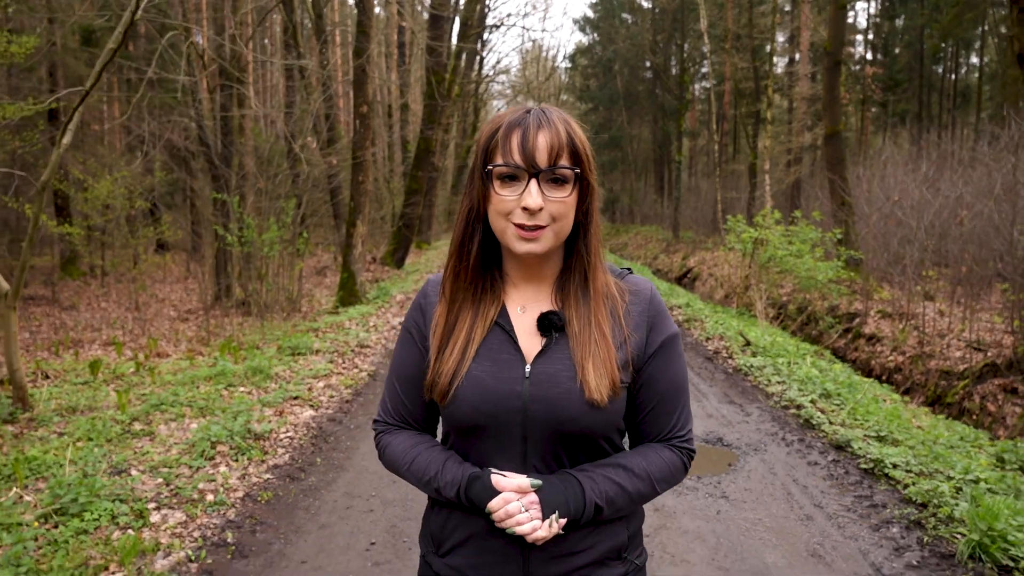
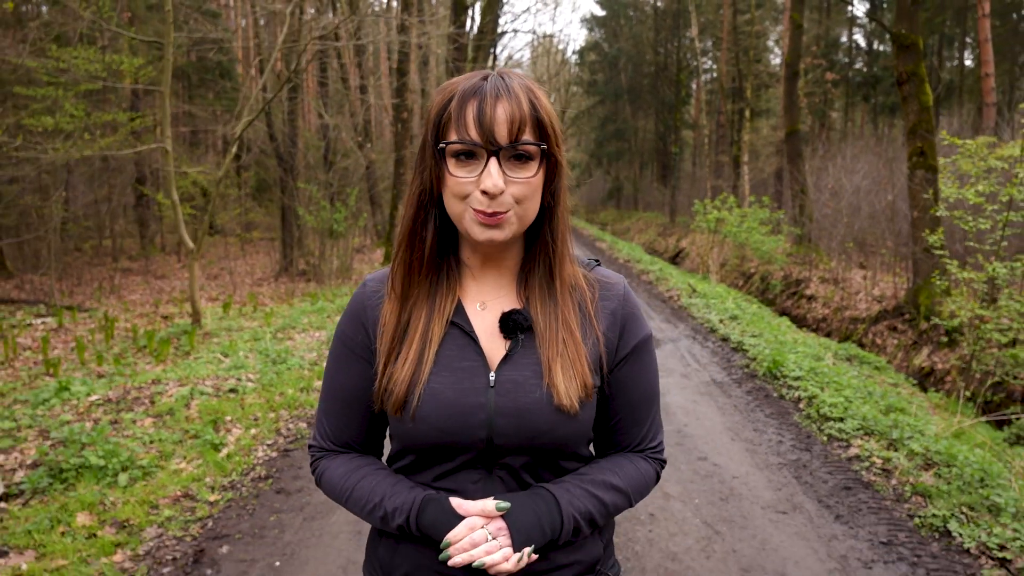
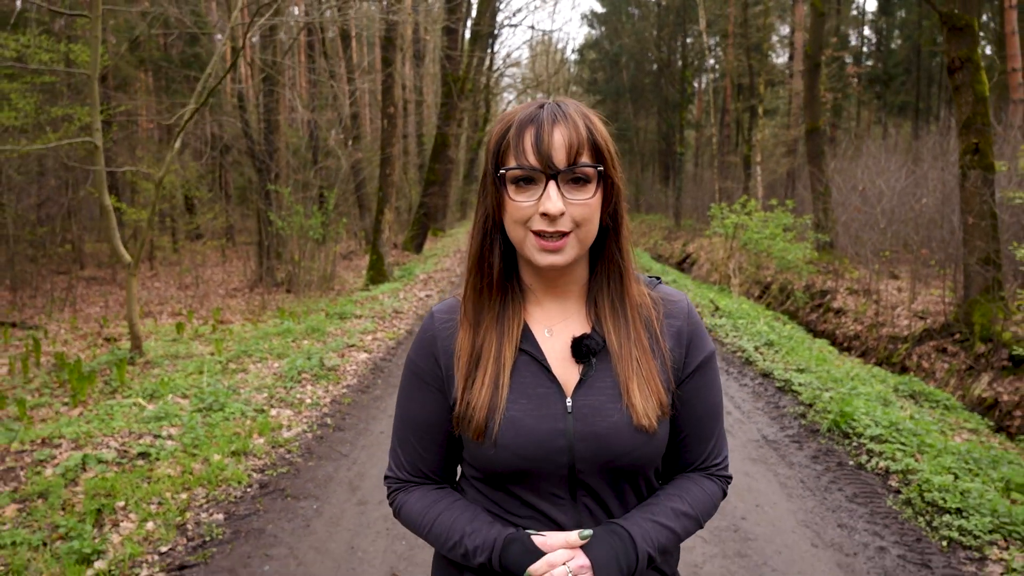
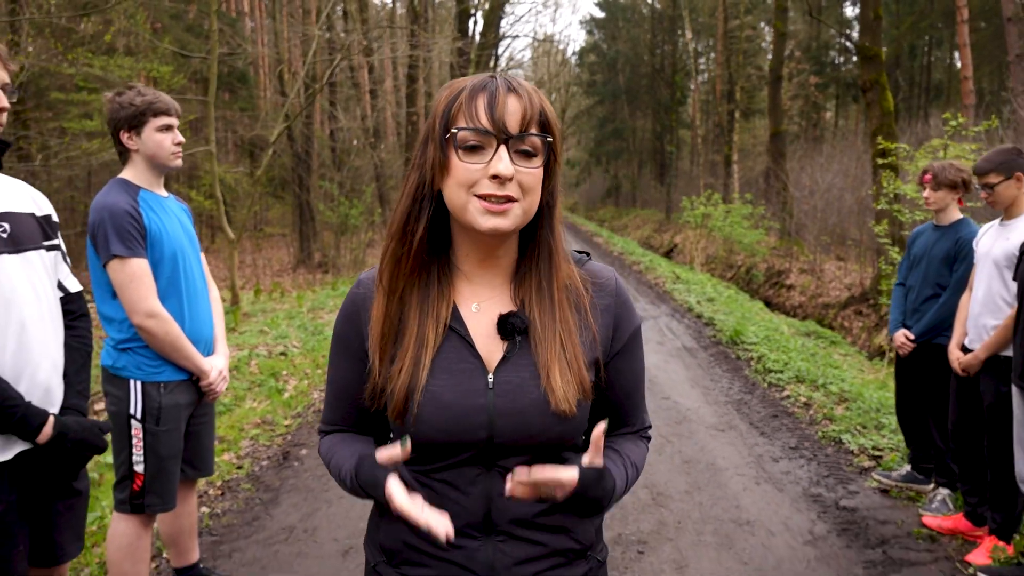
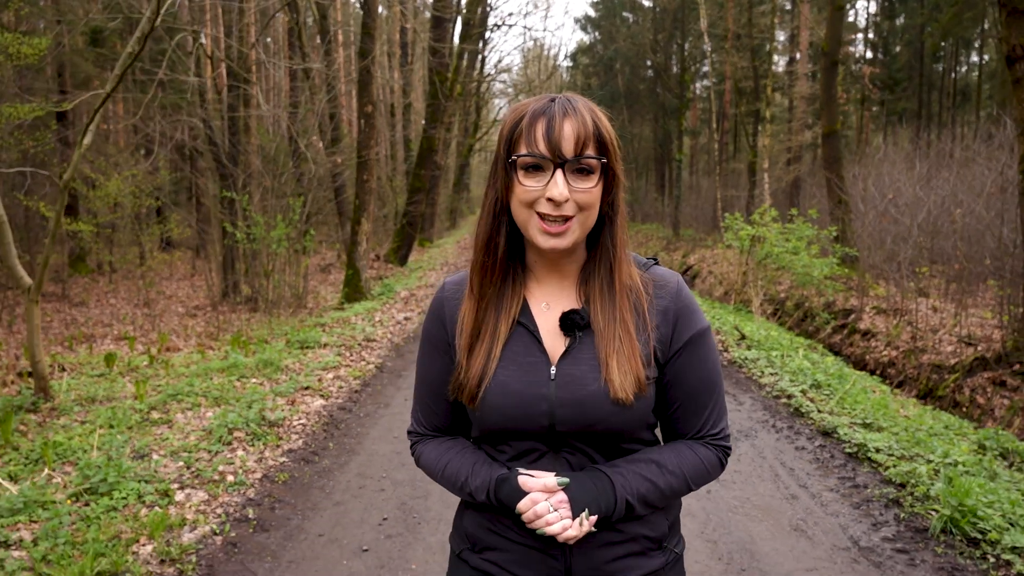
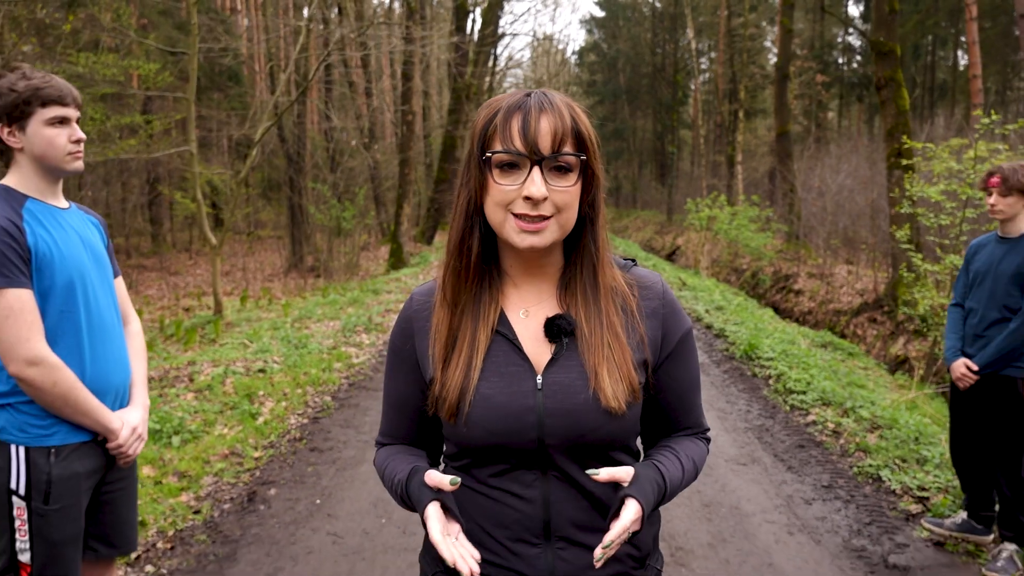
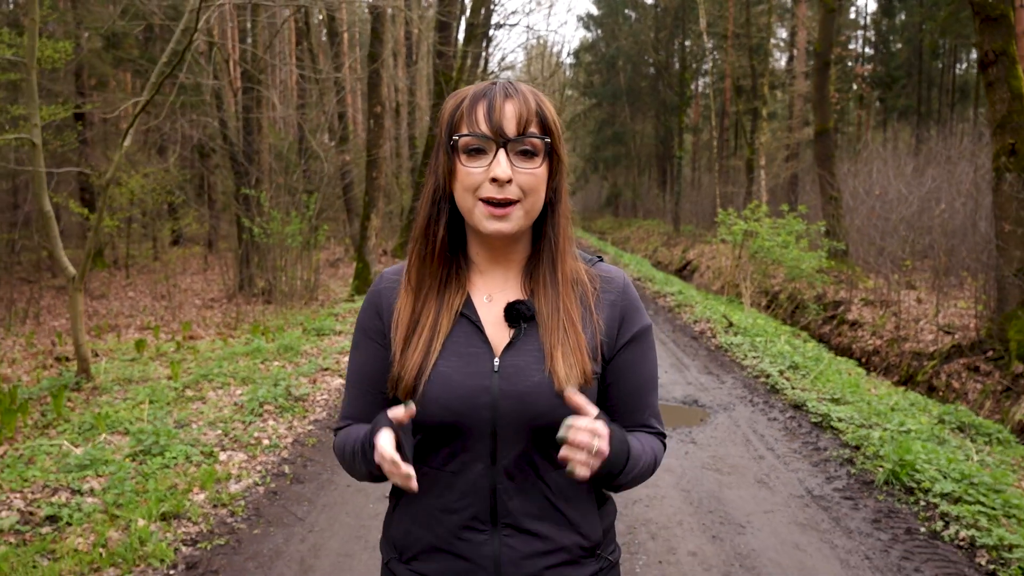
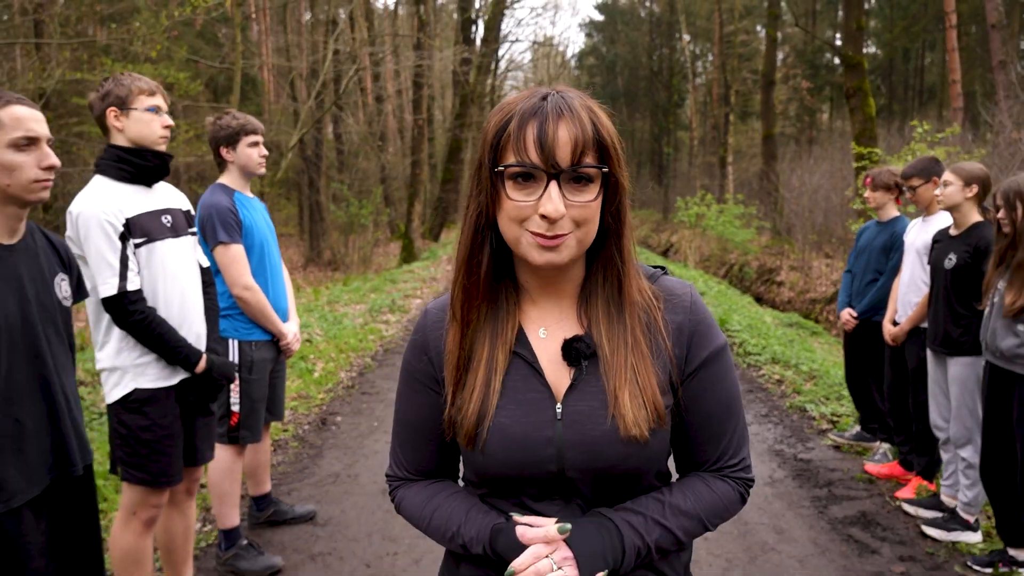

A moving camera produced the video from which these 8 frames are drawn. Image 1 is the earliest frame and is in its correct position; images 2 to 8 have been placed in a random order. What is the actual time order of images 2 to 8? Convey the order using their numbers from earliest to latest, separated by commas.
5, 7, 3, 2, 6, 4, 8
